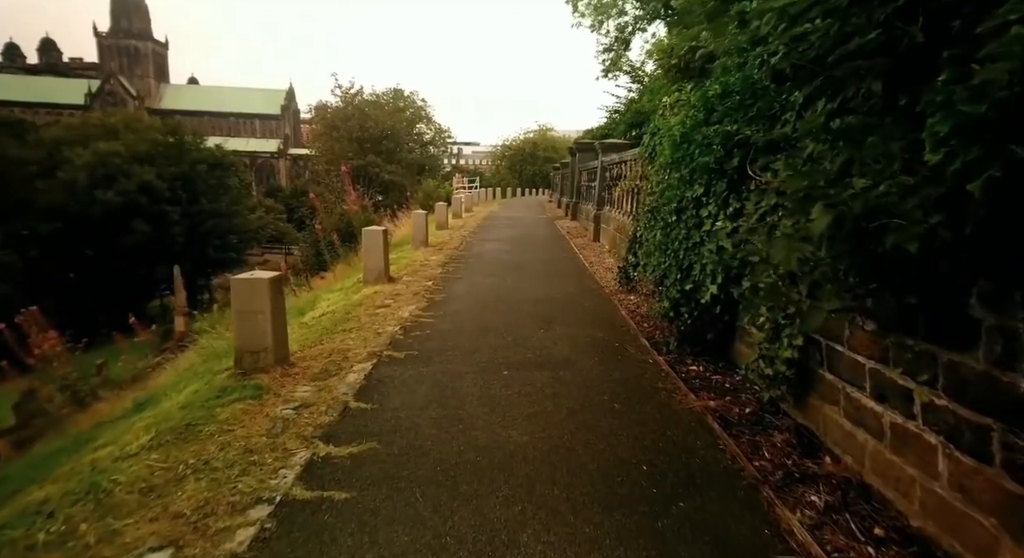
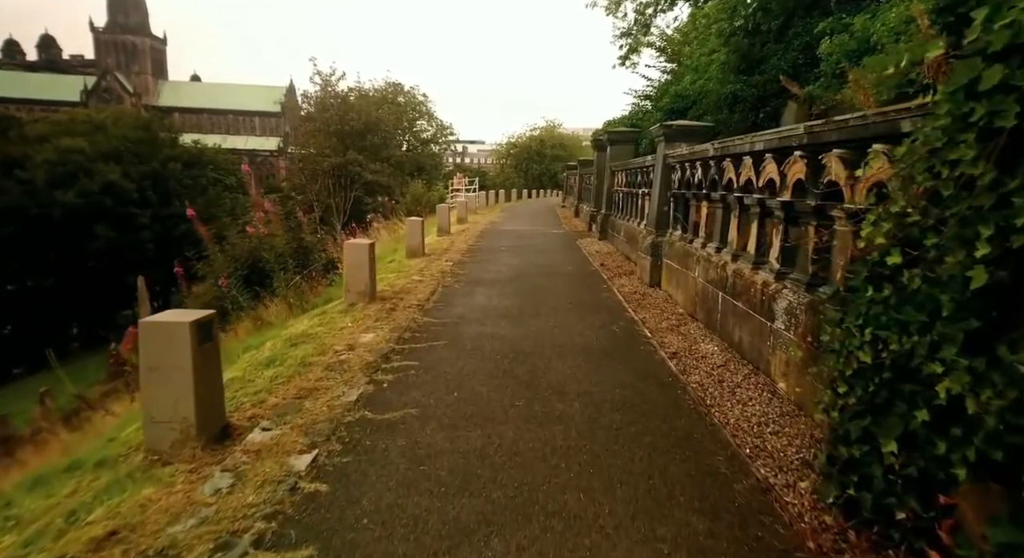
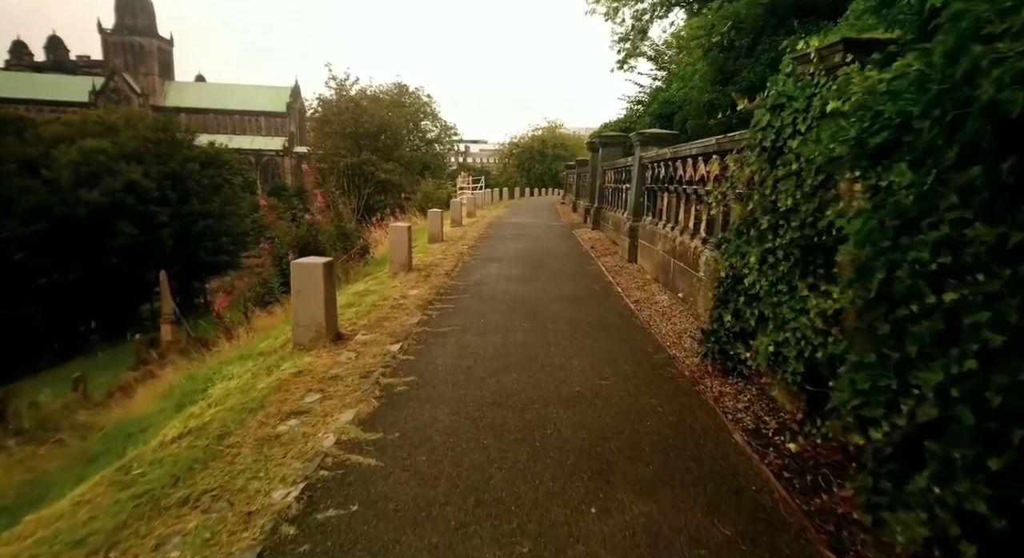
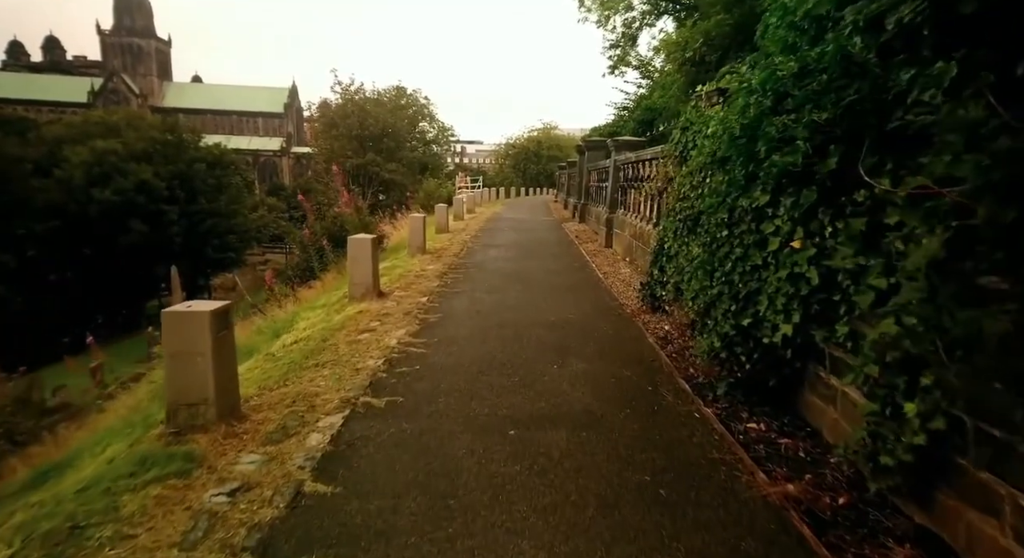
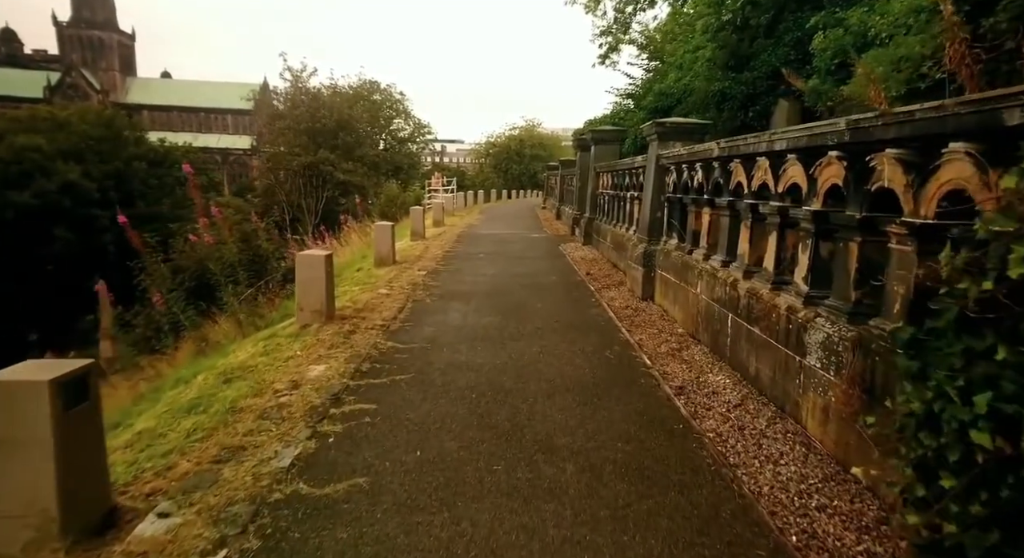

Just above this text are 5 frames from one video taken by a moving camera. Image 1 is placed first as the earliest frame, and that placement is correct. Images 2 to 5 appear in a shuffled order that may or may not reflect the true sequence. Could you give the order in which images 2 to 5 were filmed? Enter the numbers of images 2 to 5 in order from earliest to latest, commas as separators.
4, 3, 2, 5
